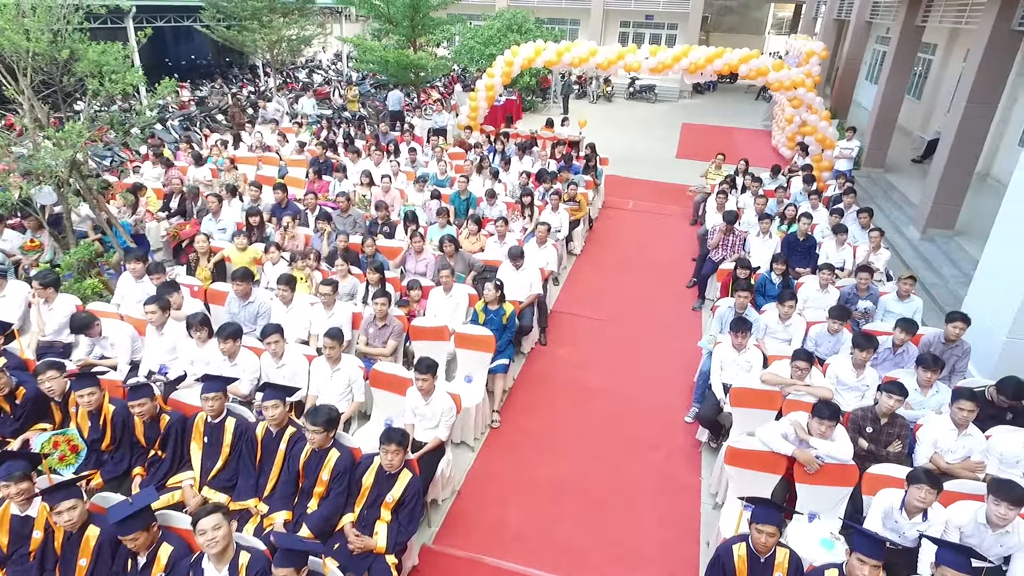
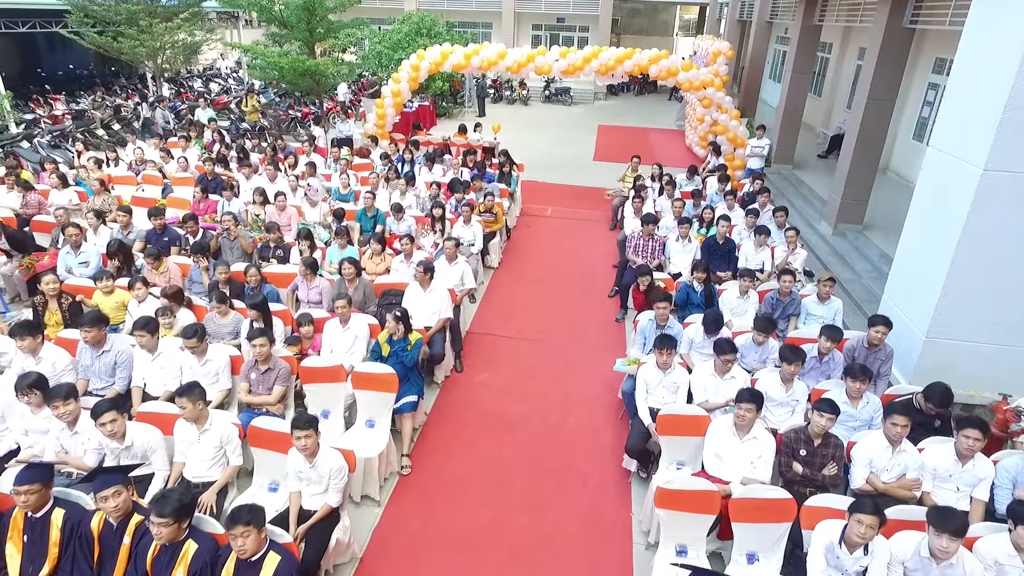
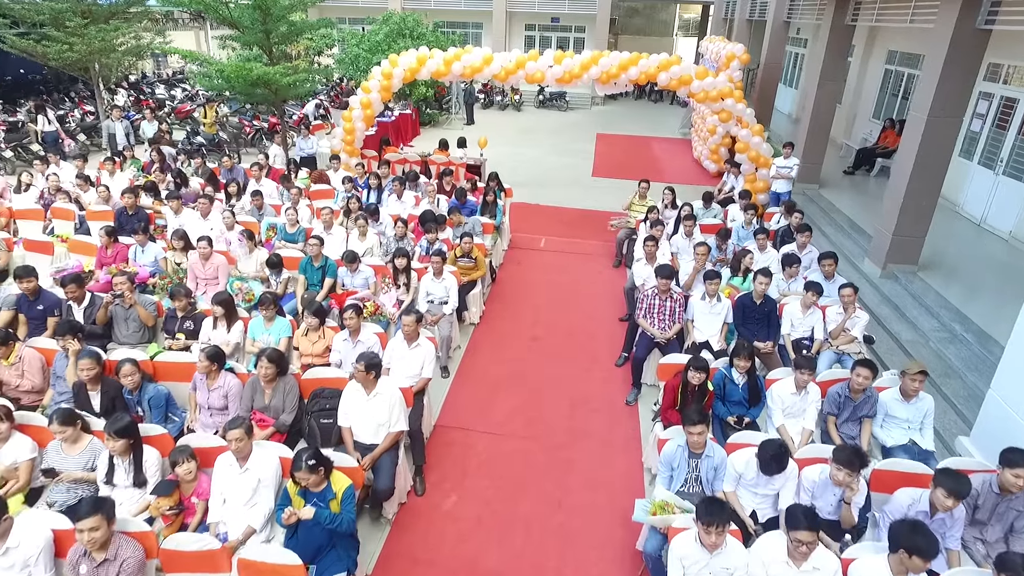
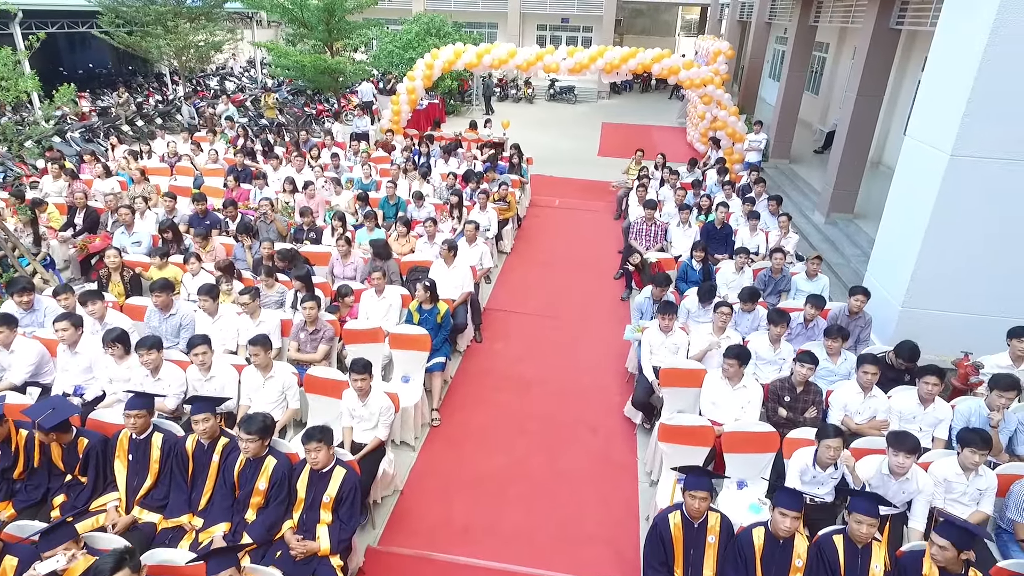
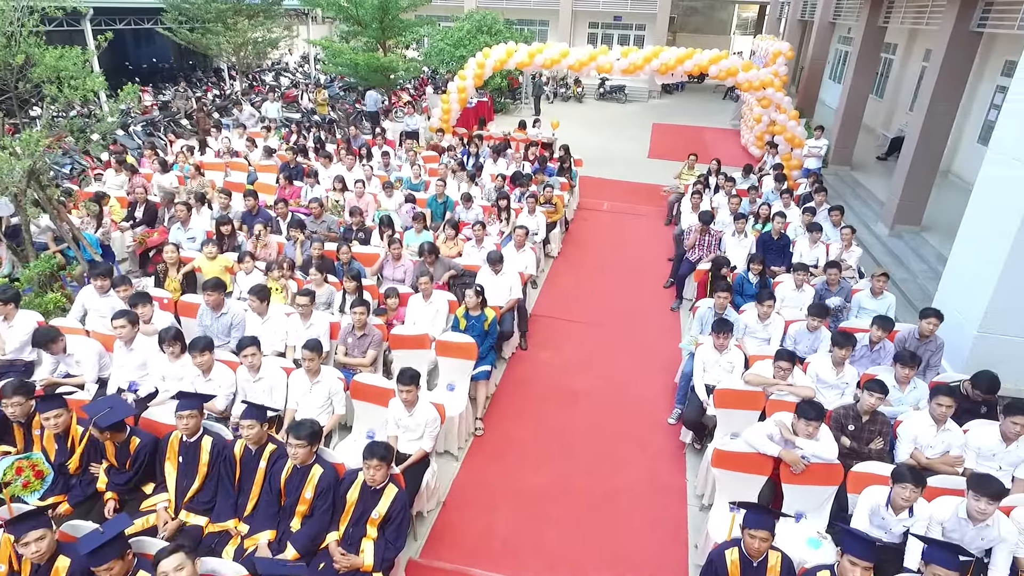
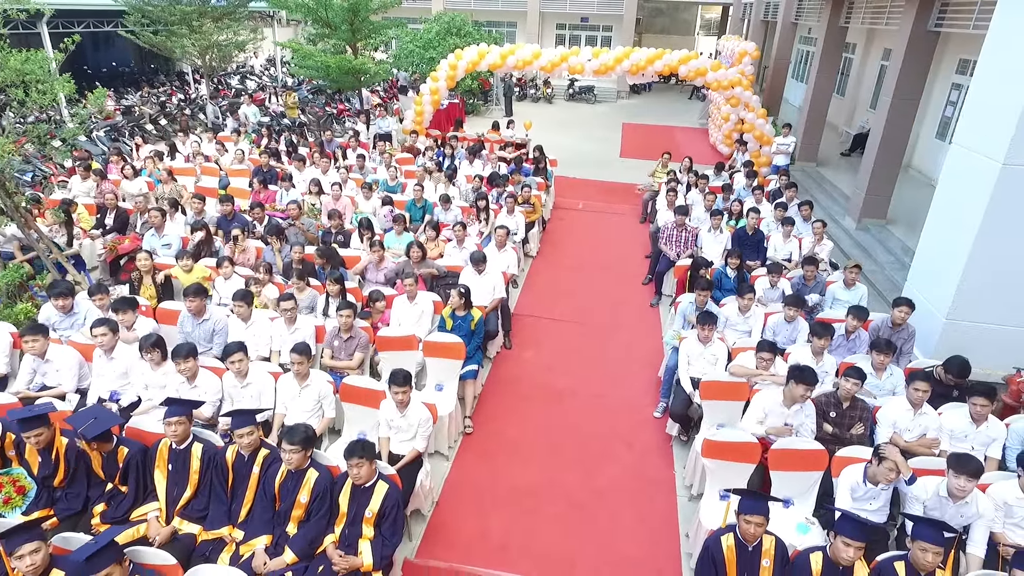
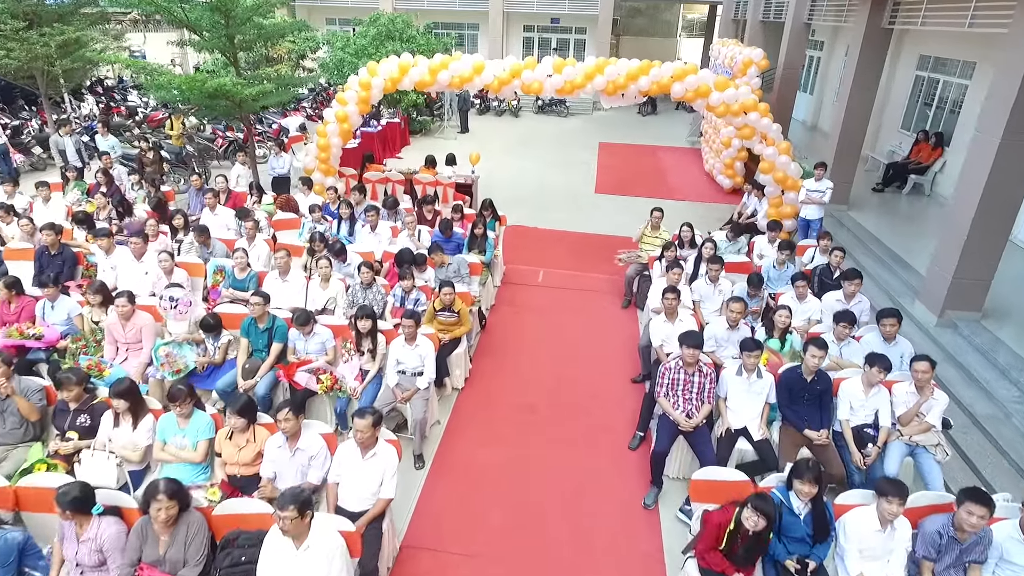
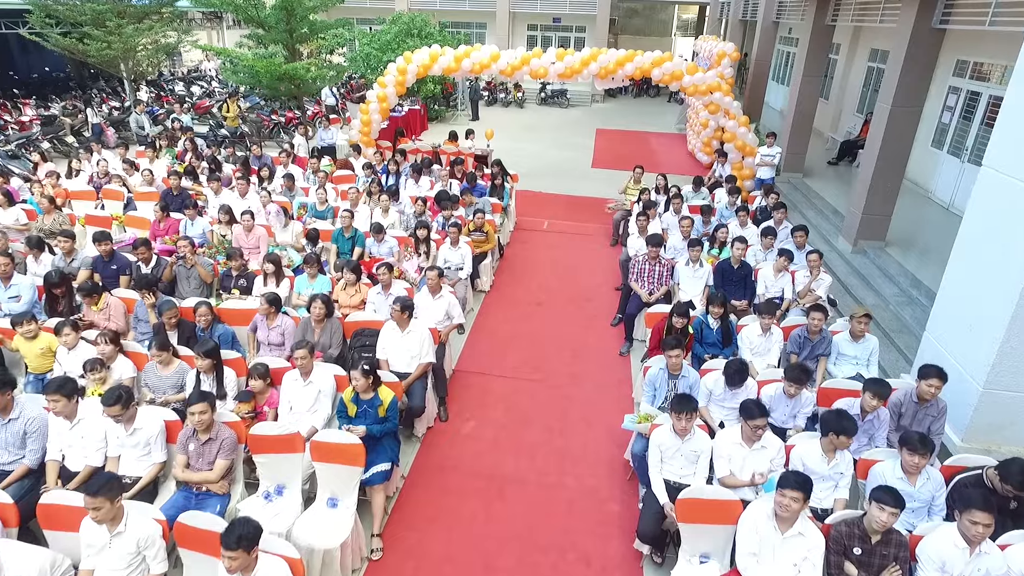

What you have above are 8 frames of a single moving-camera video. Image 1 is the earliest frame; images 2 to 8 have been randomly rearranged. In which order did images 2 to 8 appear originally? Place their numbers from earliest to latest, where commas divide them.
5, 6, 4, 2, 8, 3, 7
